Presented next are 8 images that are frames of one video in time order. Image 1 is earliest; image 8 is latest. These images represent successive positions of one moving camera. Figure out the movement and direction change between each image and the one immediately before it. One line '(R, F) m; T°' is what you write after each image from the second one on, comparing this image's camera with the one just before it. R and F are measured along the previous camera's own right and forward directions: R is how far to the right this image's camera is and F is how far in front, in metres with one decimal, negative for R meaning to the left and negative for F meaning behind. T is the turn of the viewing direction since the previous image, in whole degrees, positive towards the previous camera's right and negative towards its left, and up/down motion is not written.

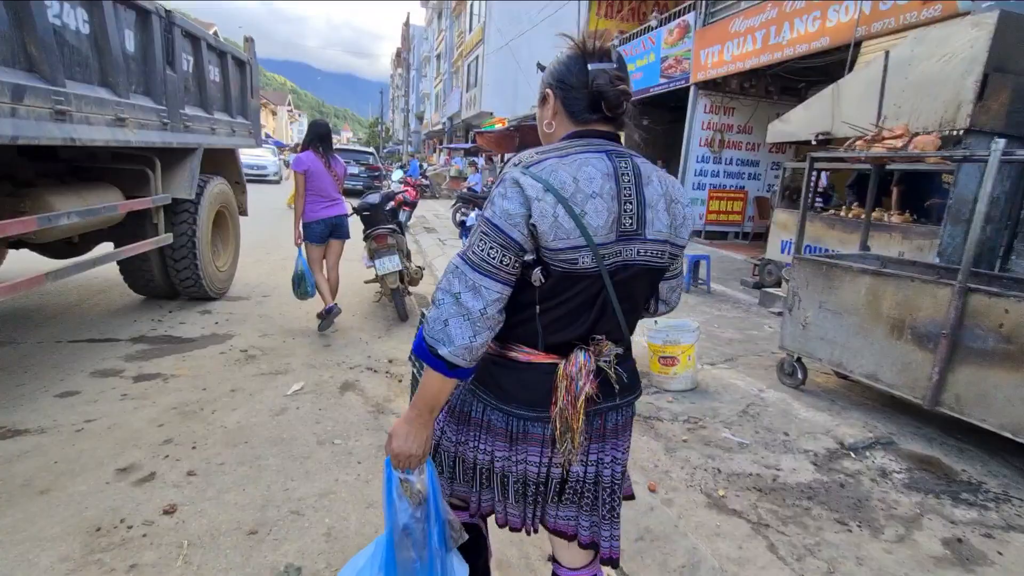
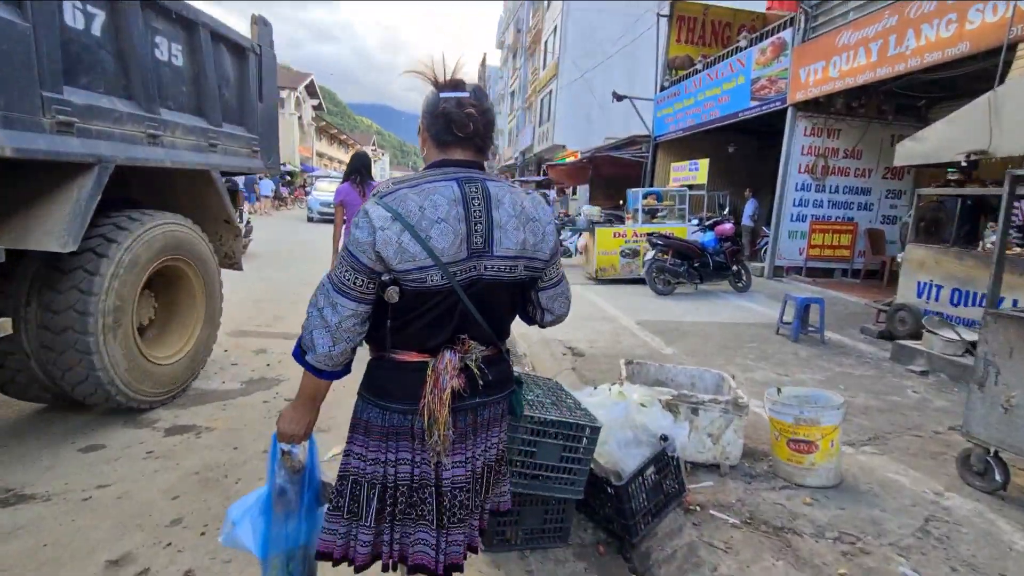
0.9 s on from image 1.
(-0.1, +0.6) m; -8°
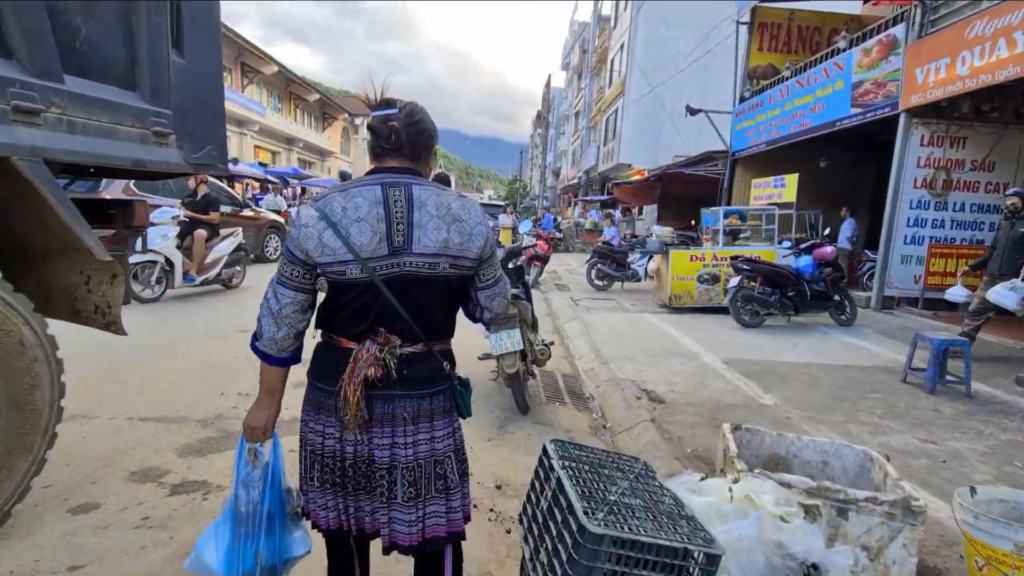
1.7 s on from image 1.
(-0.1, +0.7) m; -7°
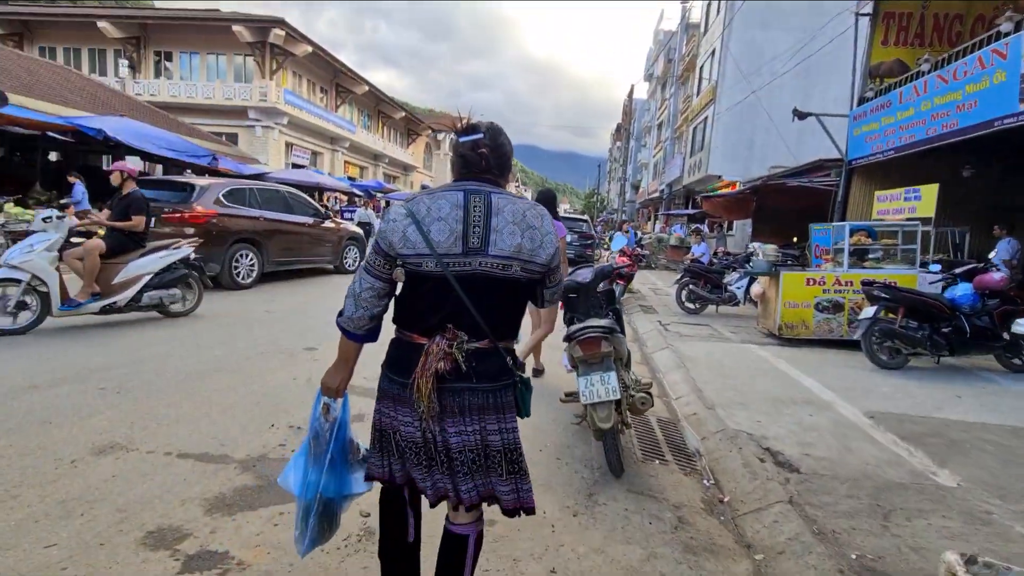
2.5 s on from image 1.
(-0.1, +0.7) m; -8°
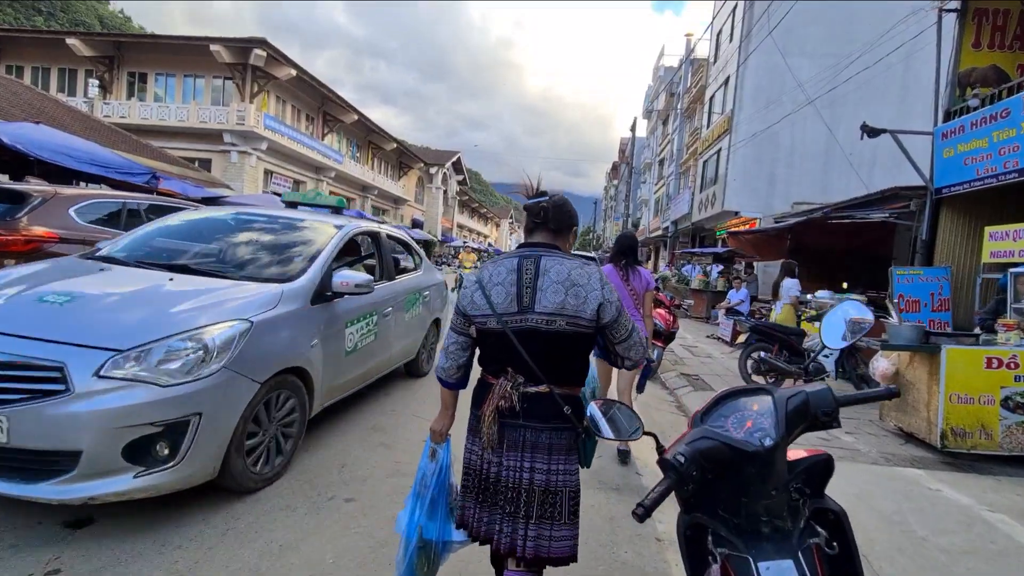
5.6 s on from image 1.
(-0.1, +2.8) m; +1°
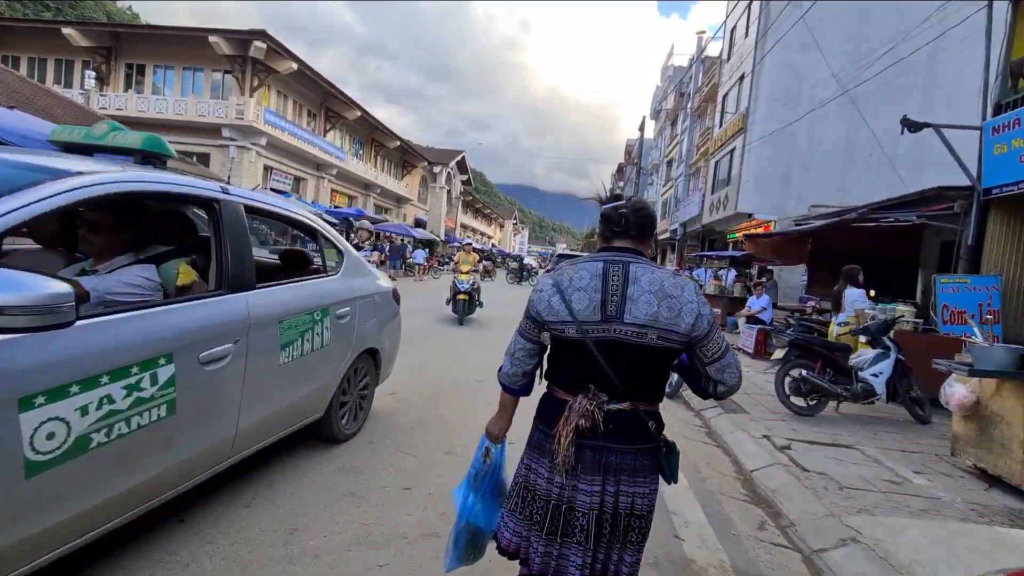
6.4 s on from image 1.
(0.0, +0.9) m; 0°
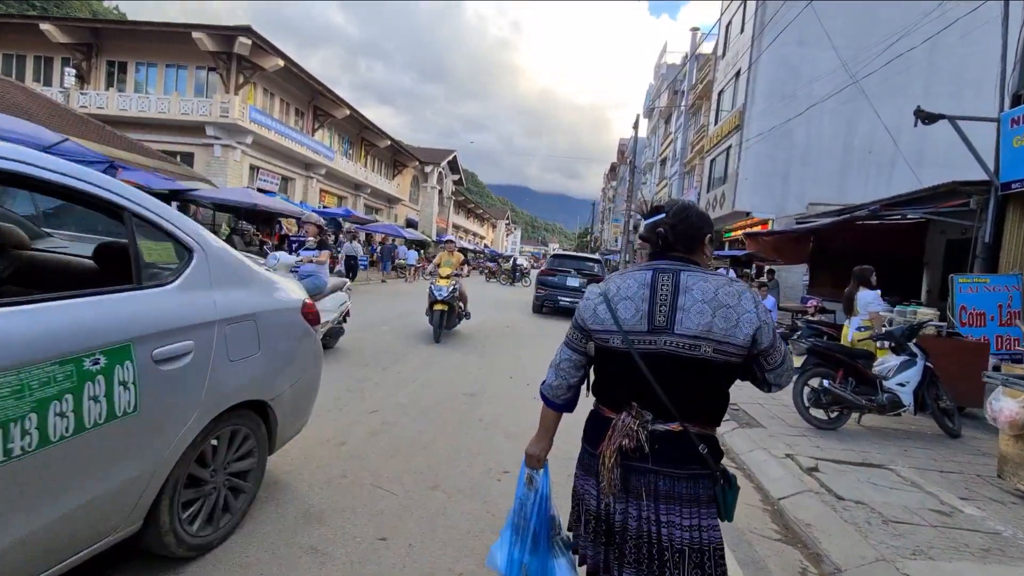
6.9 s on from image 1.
(0.0, +0.6) m; +1°
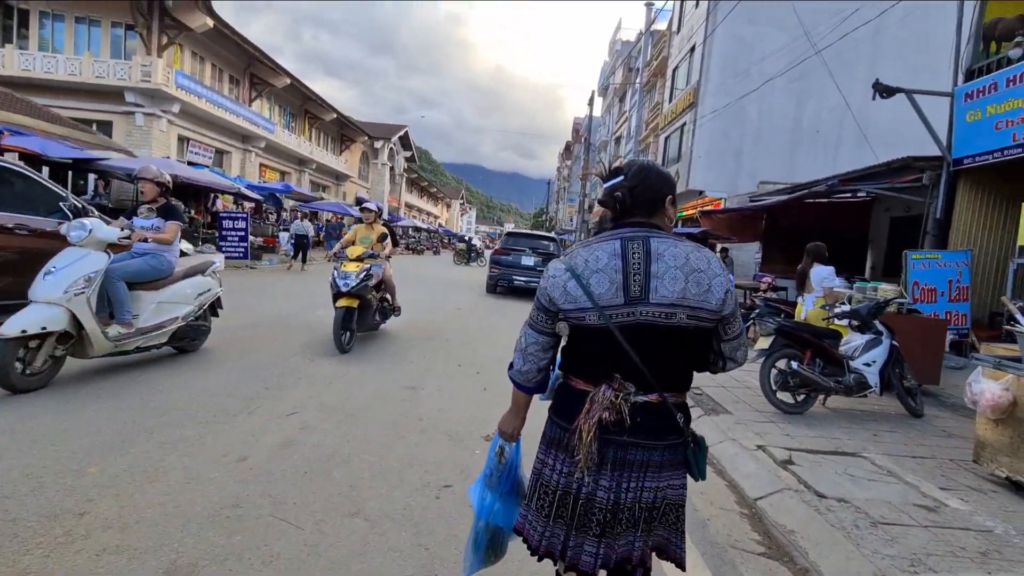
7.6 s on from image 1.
(+0.1, +0.6) m; +5°
